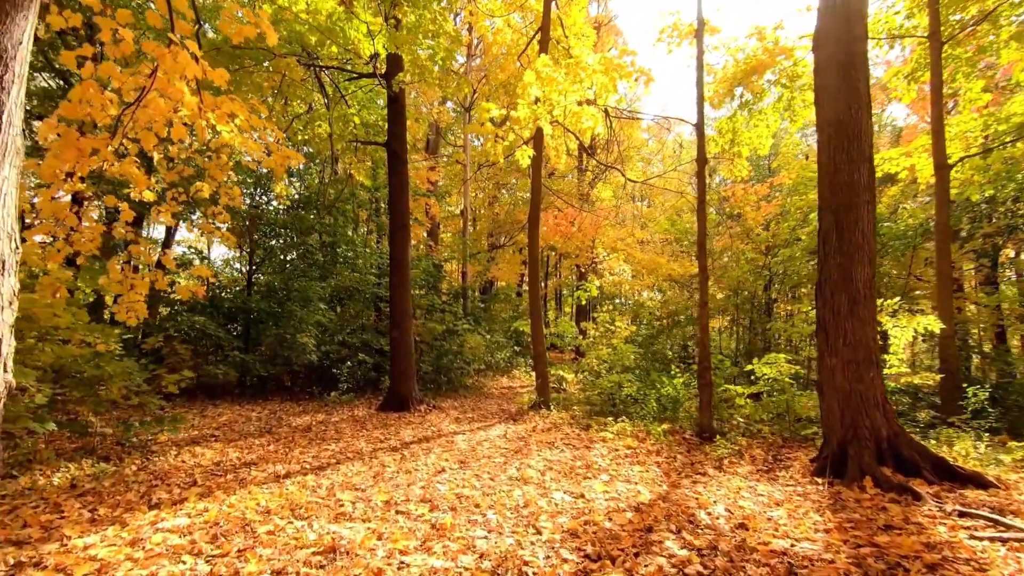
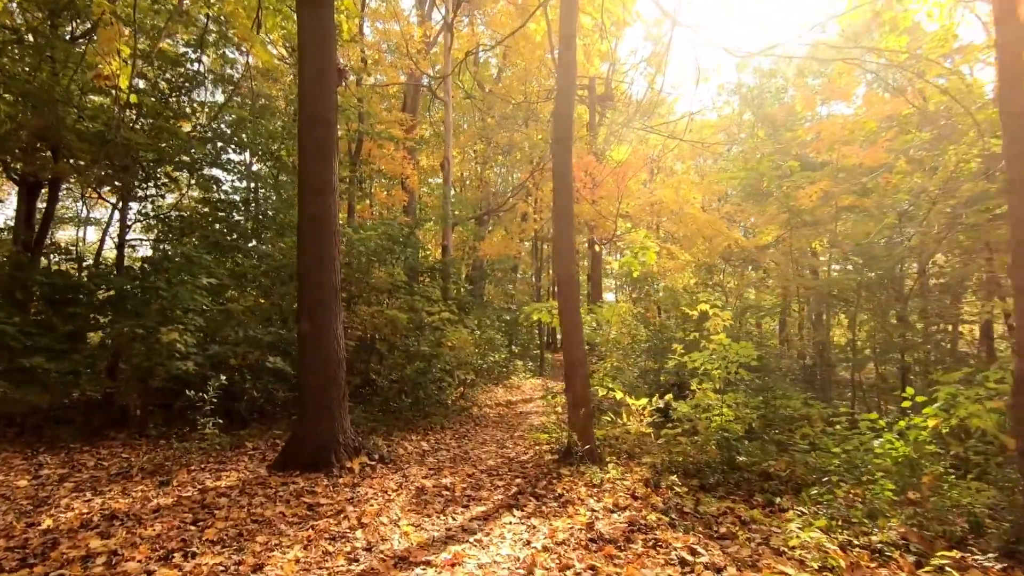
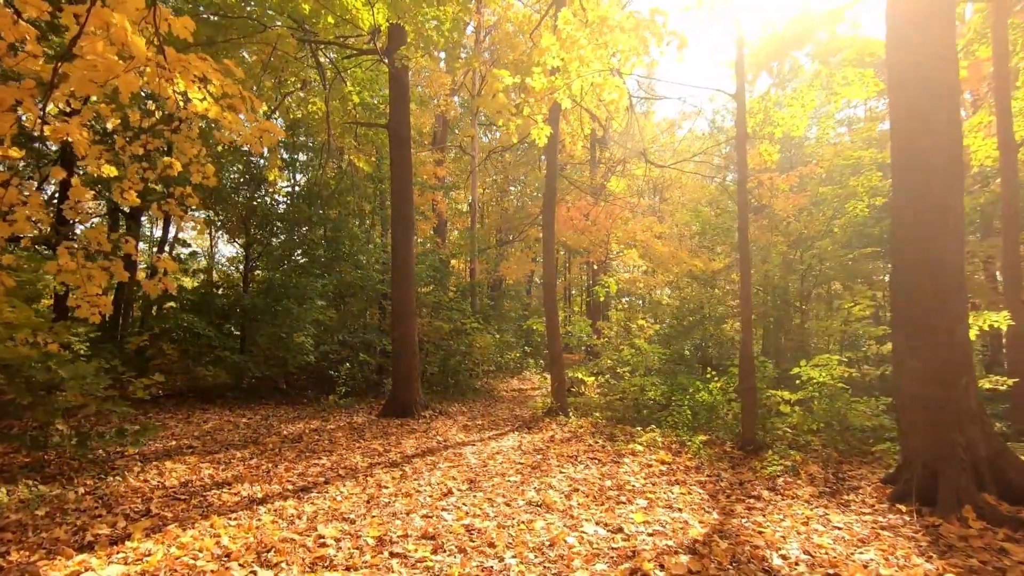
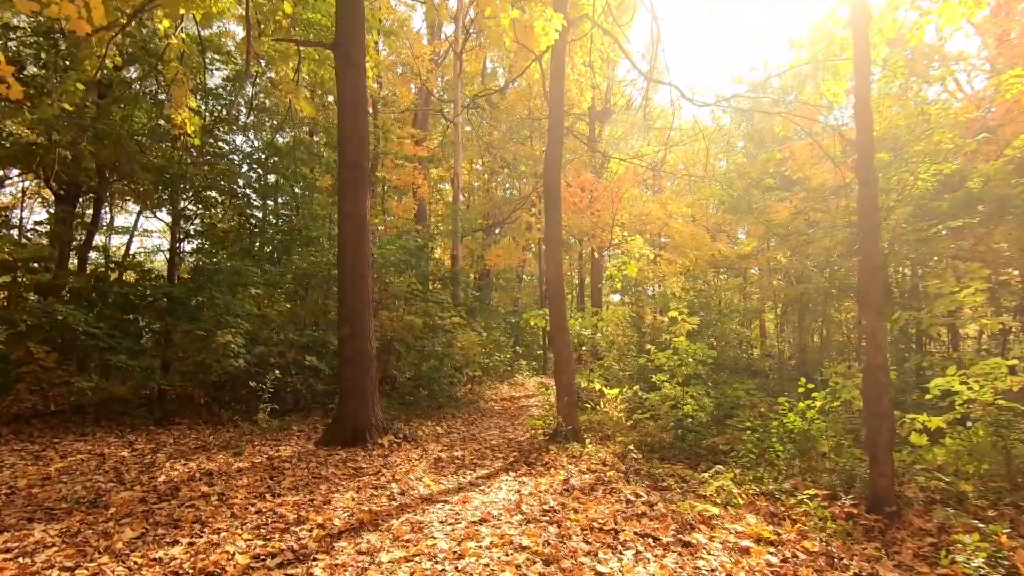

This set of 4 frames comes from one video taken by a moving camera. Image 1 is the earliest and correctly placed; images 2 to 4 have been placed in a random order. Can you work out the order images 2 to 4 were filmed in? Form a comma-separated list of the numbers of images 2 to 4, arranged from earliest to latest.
3, 4, 2
